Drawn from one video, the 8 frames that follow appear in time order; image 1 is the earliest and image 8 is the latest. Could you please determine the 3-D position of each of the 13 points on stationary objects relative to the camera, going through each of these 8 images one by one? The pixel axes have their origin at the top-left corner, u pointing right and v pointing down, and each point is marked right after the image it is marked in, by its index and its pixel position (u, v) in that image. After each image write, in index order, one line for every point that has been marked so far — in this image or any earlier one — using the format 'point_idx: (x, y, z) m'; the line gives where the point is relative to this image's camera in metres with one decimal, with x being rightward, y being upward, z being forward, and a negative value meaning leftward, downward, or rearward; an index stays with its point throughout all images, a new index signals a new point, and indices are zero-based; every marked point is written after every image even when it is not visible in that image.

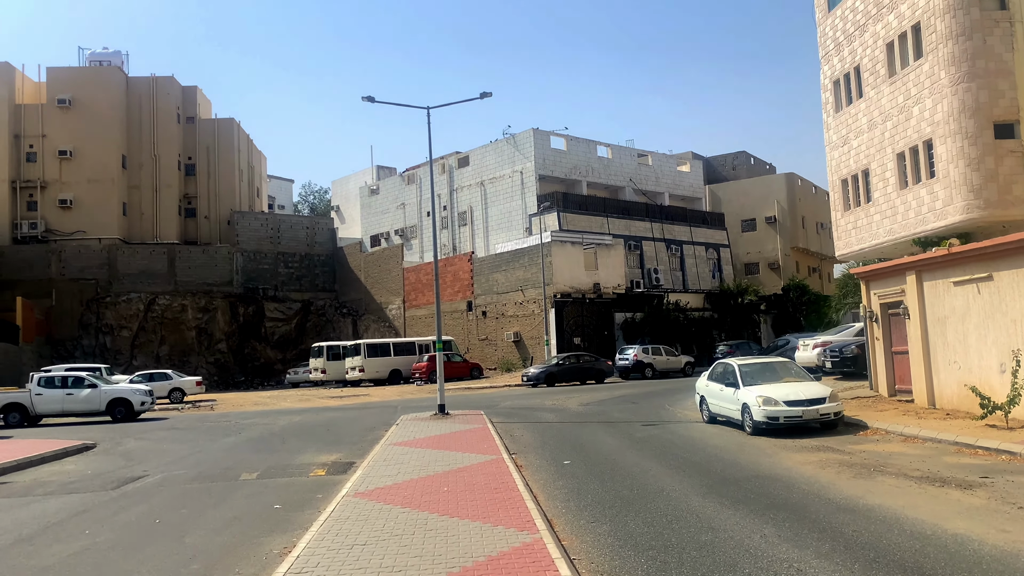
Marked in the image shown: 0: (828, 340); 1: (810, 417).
0: (+8.3, -1.4, +18.6) m
1: (+5.3, -2.3, +12.7) m
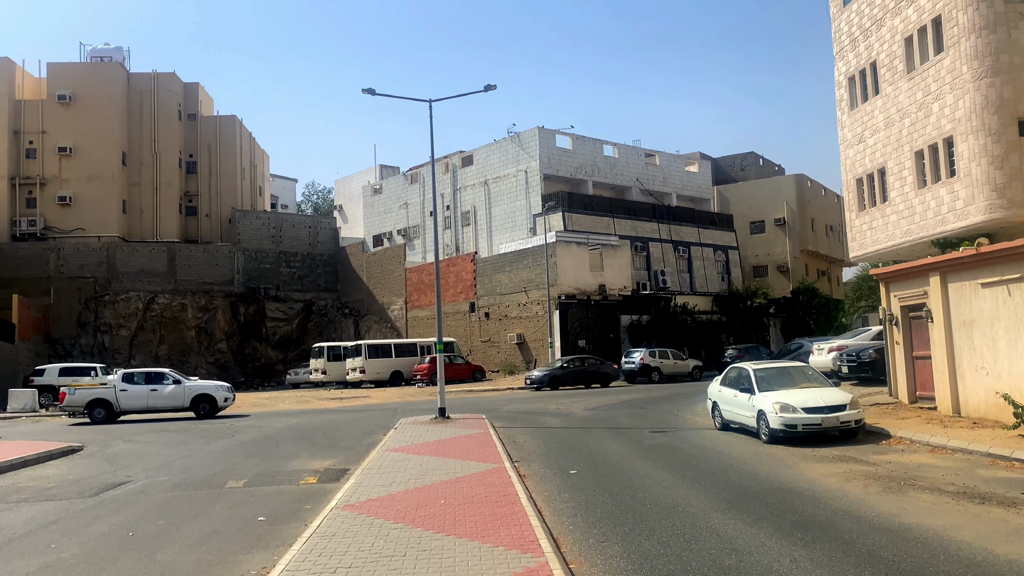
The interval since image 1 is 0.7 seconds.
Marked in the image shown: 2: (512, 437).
0: (+8.4, -1.4, +17.9) m
1: (+5.4, -2.3, +12.1) m
2: (0.0, -3.2, +15.2) m
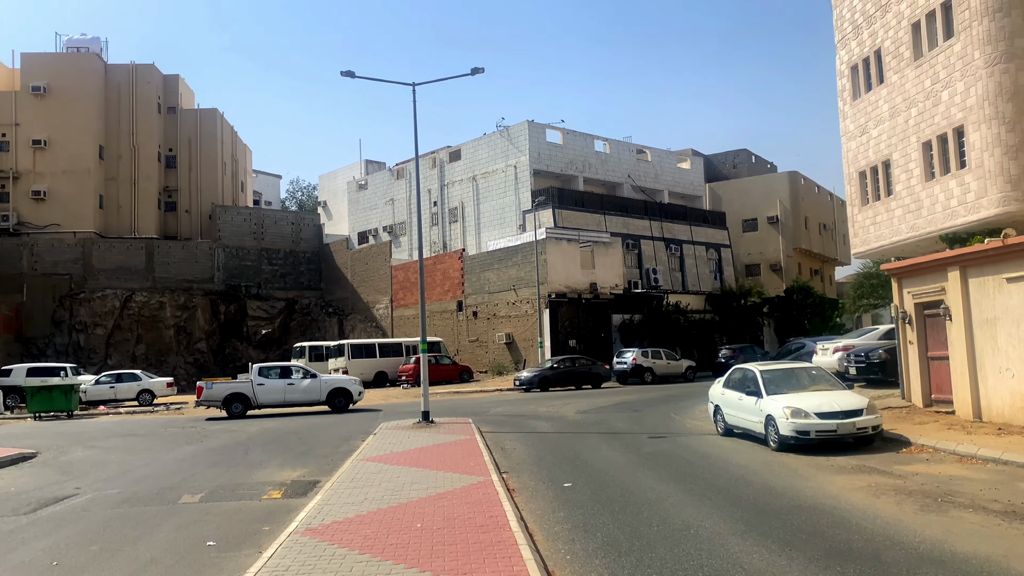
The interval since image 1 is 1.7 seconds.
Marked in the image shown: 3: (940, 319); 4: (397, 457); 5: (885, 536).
0: (+8.1, -1.4, +16.9) m
1: (+5.2, -2.2, +11.1) m
2: (-0.2, -3.1, +14.2) m
3: (+8.0, -0.6, +13.3) m
4: (-2.0, -2.9, +12.3) m
5: (+3.4, -2.3, +6.5) m
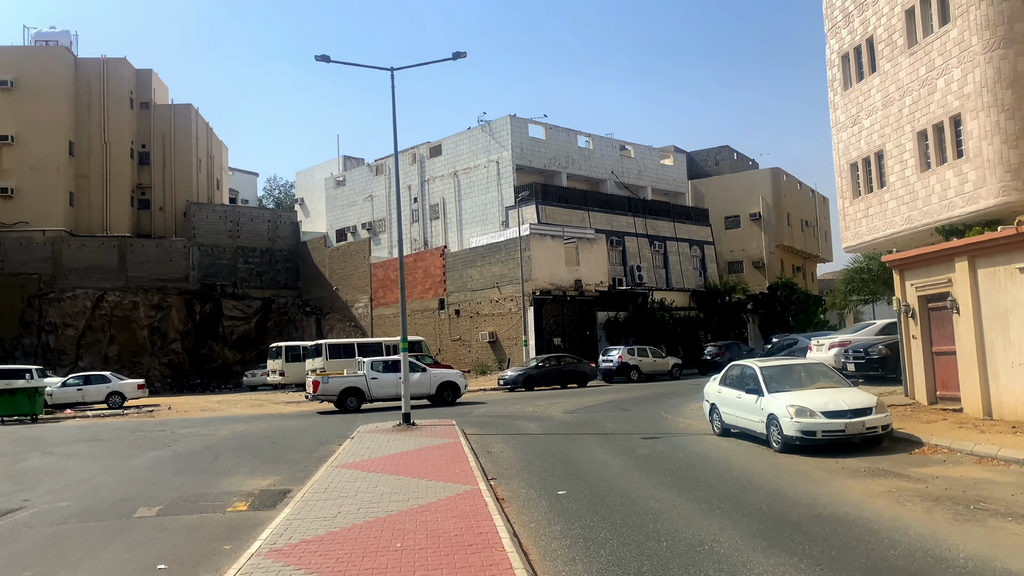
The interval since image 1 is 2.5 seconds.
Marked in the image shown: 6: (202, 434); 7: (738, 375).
0: (+7.7, -1.2, +16.4) m
1: (+5.0, -2.1, +10.4) m
2: (-0.5, -3.0, +13.4) m
3: (+7.7, -0.4, +12.7) m
4: (-2.2, -2.8, +11.5) m
5: (+3.4, -2.1, +5.8) m
6: (-8.7, -4.1, +19.9) m
7: (+4.1, -1.6, +12.8) m
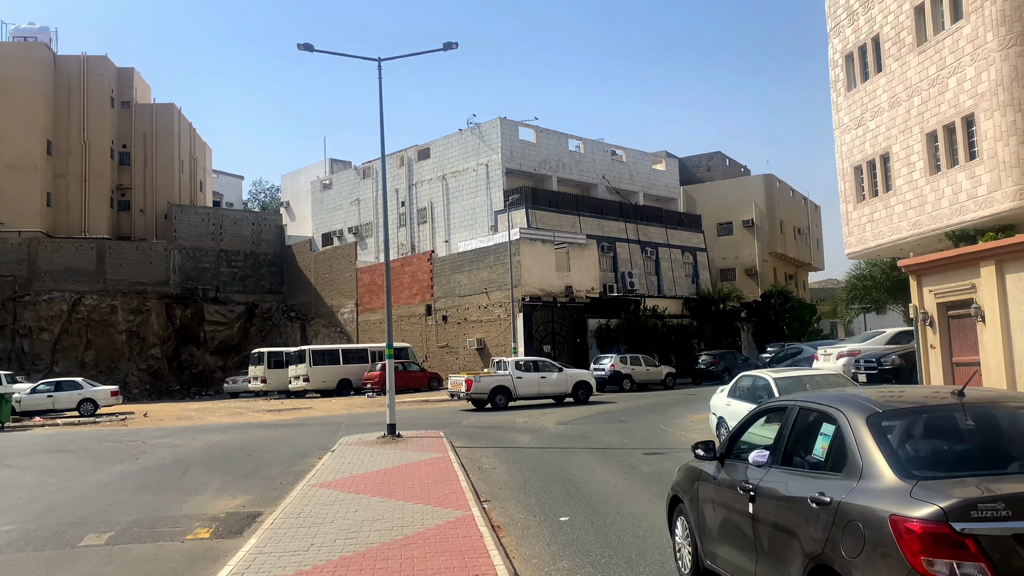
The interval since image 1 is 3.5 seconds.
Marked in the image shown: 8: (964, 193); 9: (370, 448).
0: (+7.6, -1.3, +15.6) m
1: (+4.9, -2.2, +9.6) m
2: (-0.6, -3.0, +12.4) m
3: (+7.6, -0.5, +11.9) m
4: (-2.3, -2.9, +10.5) m
5: (+3.4, -2.1, +4.9) m
6: (-8.9, -4.2, +18.8) m
7: (+4.0, -1.7, +11.9) m
8: (+10.5, +2.2, +16.5) m
9: (-2.9, -3.3, +14.5) m
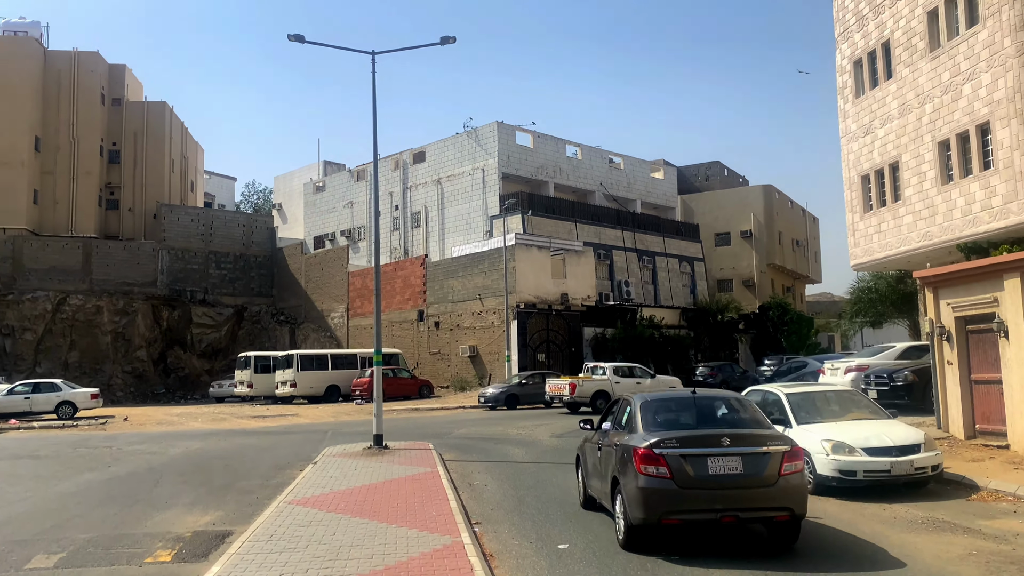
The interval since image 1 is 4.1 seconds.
0: (+7.5, -1.6, +14.9) m
1: (+4.9, -2.3, +8.9) m
2: (-0.7, -3.1, +11.7) m
3: (+7.6, -0.7, +11.3) m
4: (-2.4, -2.9, +9.7) m
5: (+3.3, -2.2, +4.2) m
6: (-9.1, -4.2, +18.0) m
7: (+3.9, -1.8, +11.2) m
8: (+10.4, +1.9, +15.9) m
9: (-3.0, -3.3, +13.8) m
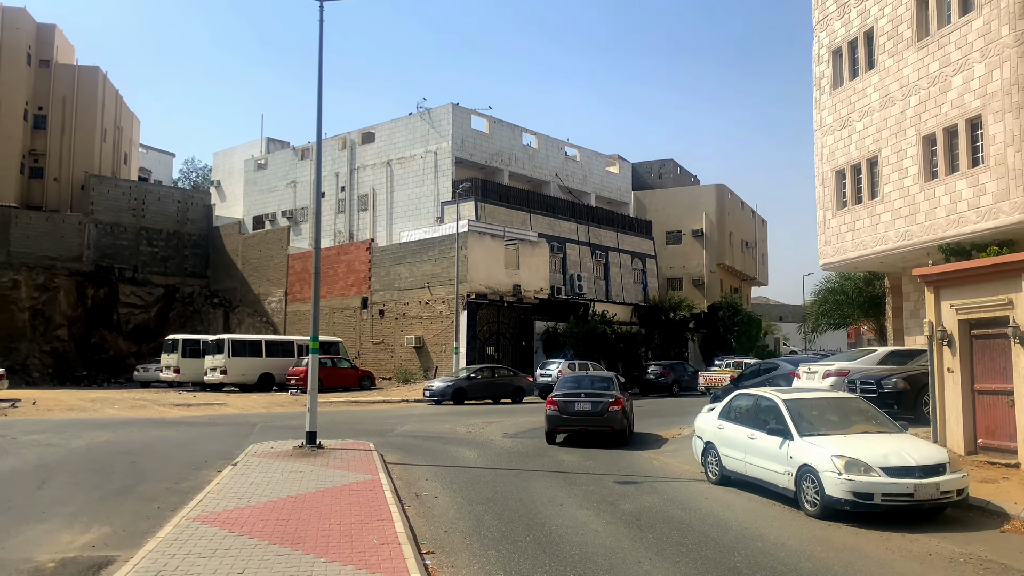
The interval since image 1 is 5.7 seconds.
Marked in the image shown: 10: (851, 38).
0: (+6.6, -1.6, +13.9) m
1: (+4.4, -2.2, +7.7) m
2: (-1.4, -2.8, +10.0) m
3: (+7.0, -0.8, +10.2) m
4: (-2.8, -2.5, +8.0) m
5: (+3.3, -2.1, +2.9) m
6: (-10.3, -3.5, +15.7) m
7: (+3.3, -1.7, +9.9) m
8: (+9.6, +1.8, +15.1) m
9: (-3.9, -2.9, +11.9) m
10: (+8.9, +6.6, +18.8) m
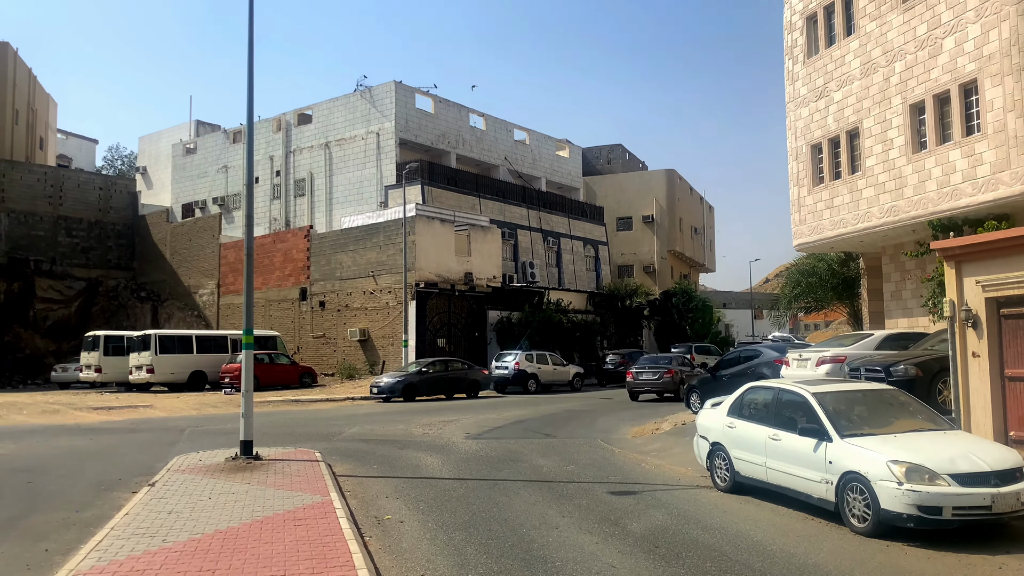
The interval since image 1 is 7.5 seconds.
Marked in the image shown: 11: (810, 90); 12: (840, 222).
0: (+6.0, -1.2, +12.7) m
1: (+4.4, -2.0, +6.4) m
2: (-1.6, -2.6, +8.3) m
3: (+6.7, -0.4, +9.1) m
4: (-2.9, -2.3, +6.1) m
5: (+3.6, -1.9, +1.5) m
6: (-10.9, -3.3, +13.1) m
7: (+3.0, -1.4, +8.5) m
8: (+8.8, +2.2, +14.1) m
9: (-4.2, -2.7, +9.9) m
10: (+7.9, +7.0, +17.7) m
11: (+7.6, +5.1, +18.2) m
12: (+8.0, +1.6, +17.3) m
